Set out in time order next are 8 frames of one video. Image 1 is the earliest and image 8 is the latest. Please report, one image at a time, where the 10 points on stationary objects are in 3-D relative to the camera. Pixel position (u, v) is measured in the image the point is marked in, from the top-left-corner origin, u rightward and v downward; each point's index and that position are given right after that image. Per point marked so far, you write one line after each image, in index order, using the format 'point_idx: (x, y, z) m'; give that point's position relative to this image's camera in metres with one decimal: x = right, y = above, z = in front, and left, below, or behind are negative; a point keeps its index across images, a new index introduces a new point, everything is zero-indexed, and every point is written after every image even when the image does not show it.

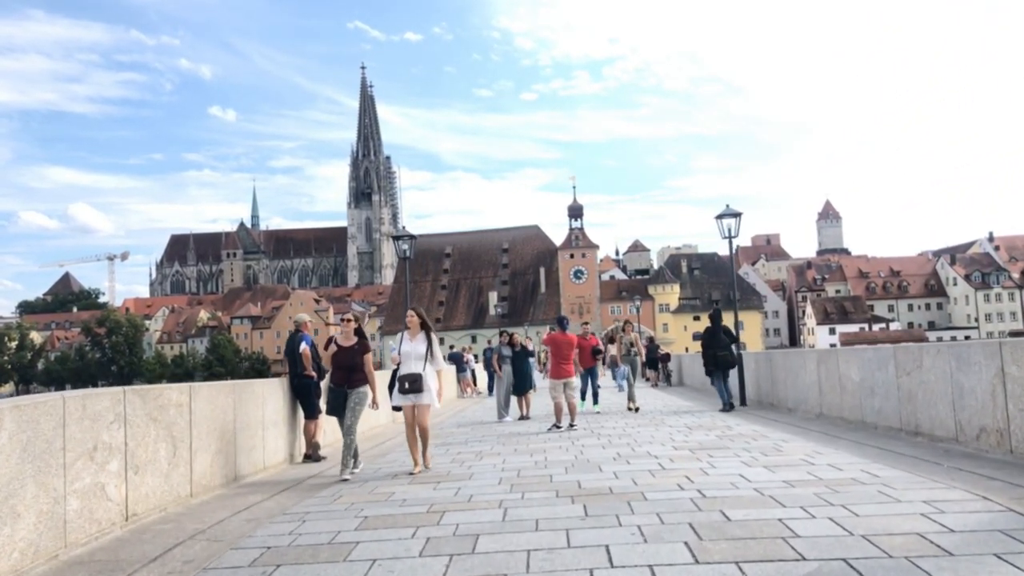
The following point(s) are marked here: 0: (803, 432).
0: (+3.7, -1.8, +11.7) m
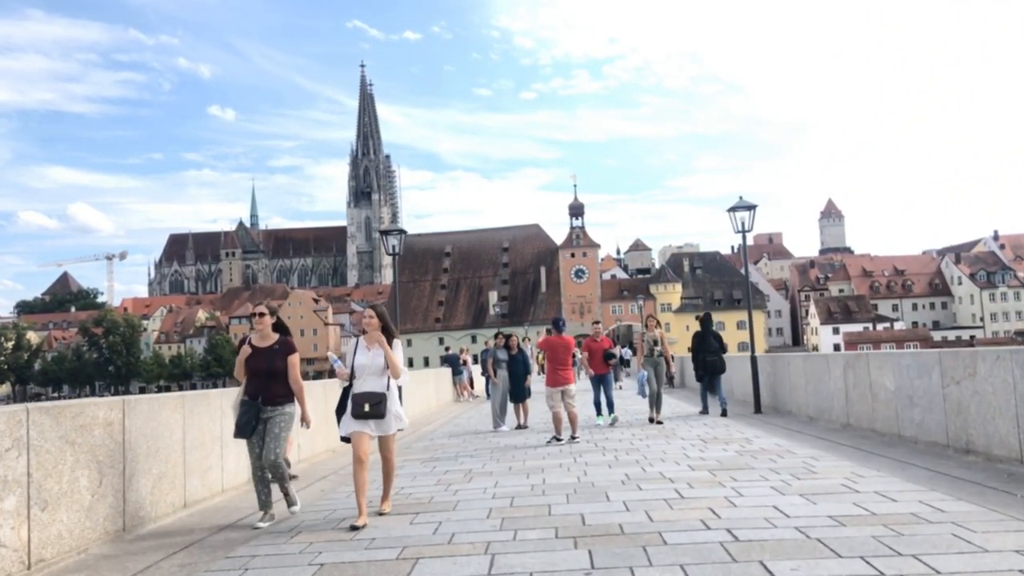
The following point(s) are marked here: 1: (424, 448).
0: (+3.6, -1.8, +10.4) m
1: (-1.2, -2.3, +13.3) m
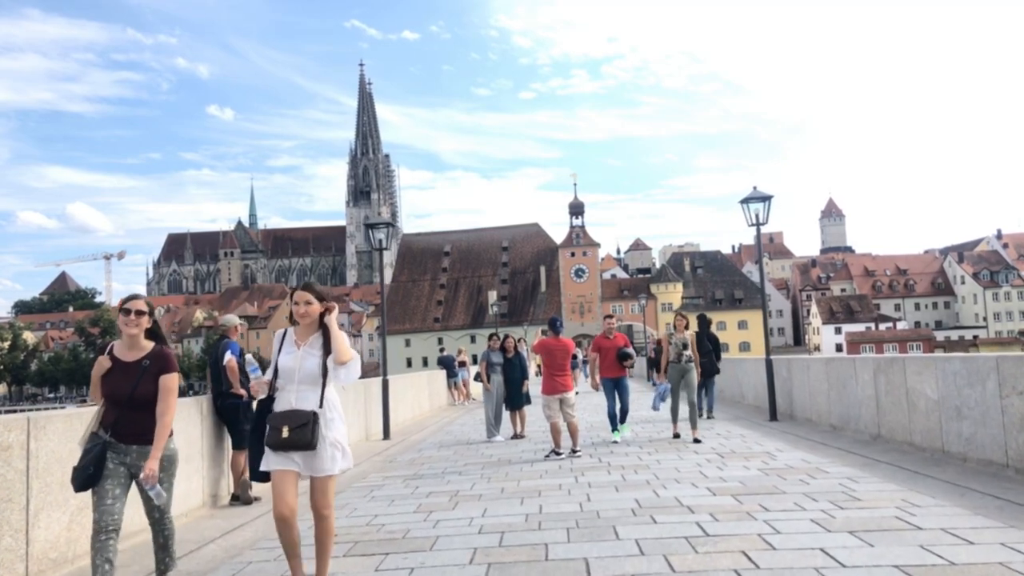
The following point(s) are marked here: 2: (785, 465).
0: (+3.5, -1.8, +9.2) m
1: (-1.3, -2.3, +12.0) m
2: (+2.8, -1.8, +9.5) m
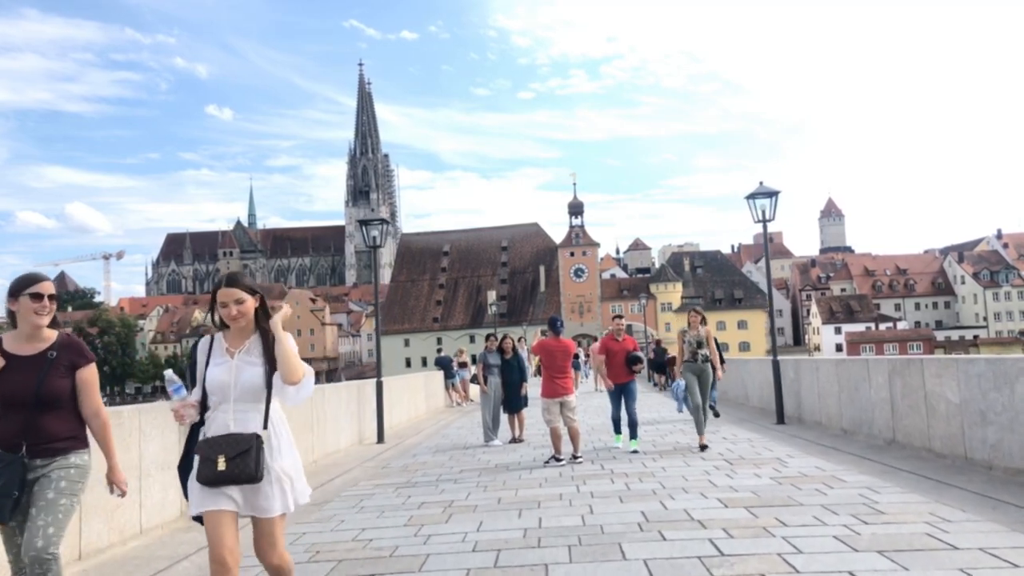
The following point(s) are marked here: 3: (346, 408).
0: (+3.5, -1.7, +8.7) m
1: (-1.3, -2.2, +11.5) m
2: (+2.8, -1.8, +8.9) m
3: (-2.6, -1.9, +14.5) m
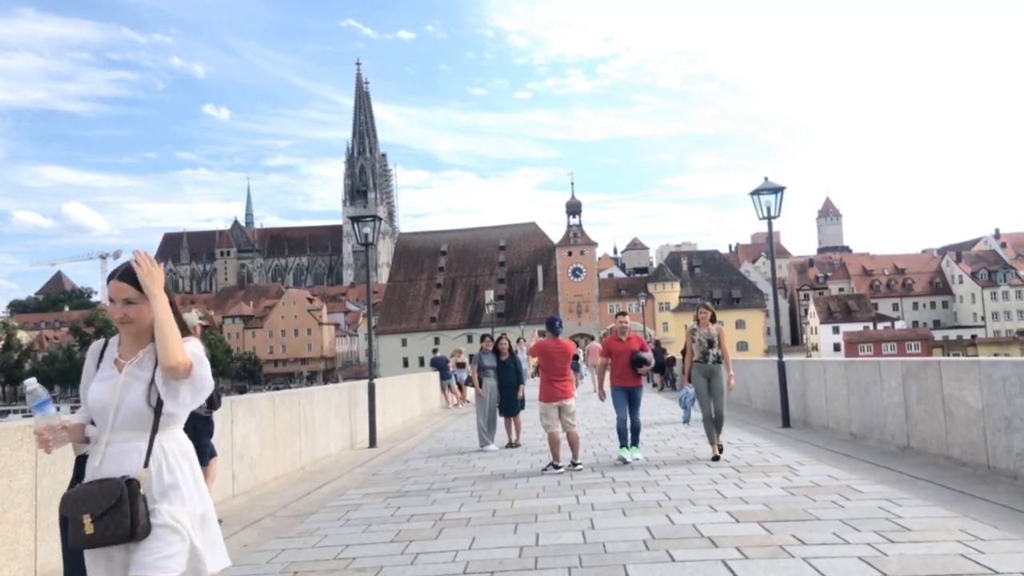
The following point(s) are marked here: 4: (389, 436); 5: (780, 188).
0: (+3.5, -1.7, +8.2) m
1: (-1.3, -2.2, +11.0) m
2: (+2.7, -1.8, +8.4) m
3: (-2.7, -1.9, +14.0) m
4: (-2.3, -2.7, +17.1) m
5: (+4.3, +1.6, +14.7) m
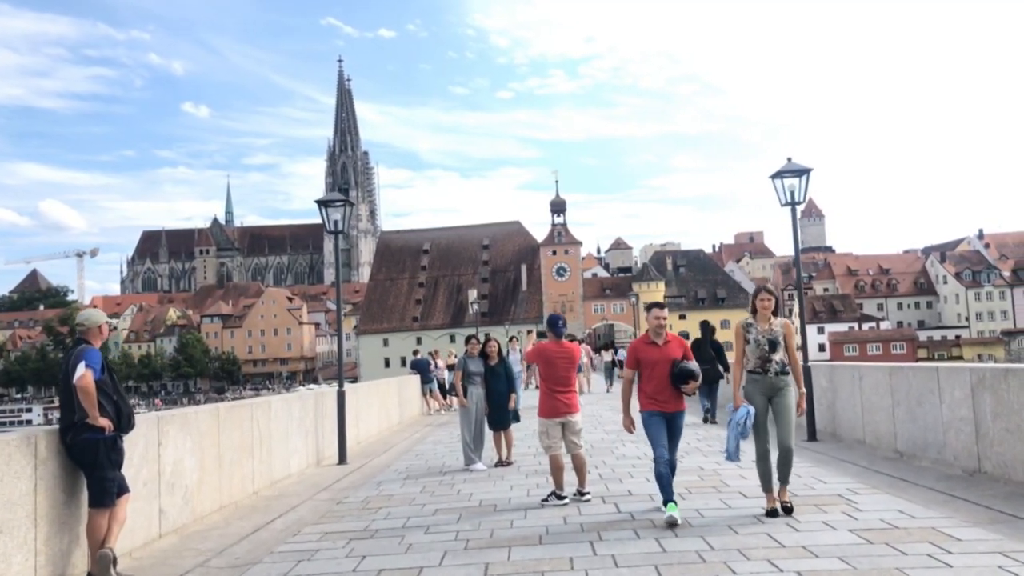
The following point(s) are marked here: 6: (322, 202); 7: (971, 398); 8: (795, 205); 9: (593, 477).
0: (+3.5, -1.7, +6.5) m
1: (-1.4, -2.1, +9.2) m
2: (+2.7, -1.7, +6.7) m
3: (-2.8, -1.8, +12.1) m
4: (-2.5, -2.7, +15.3) m
5: (+4.1, +1.6, +13.0) m
6: (-2.9, +1.3, +14.0) m
7: (+4.3, -1.0, +8.7) m
8: (+4.0, +1.2, +13.1) m
9: (+0.8, -2.0, +9.8) m
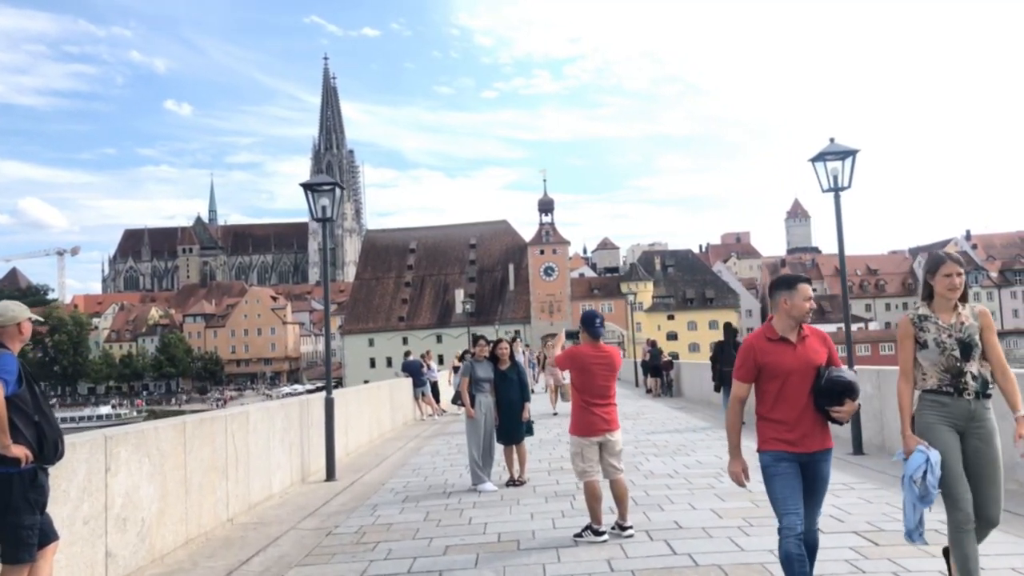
0: (+3.7, -1.6, +5.1) m
1: (-1.2, -2.1, +7.7) m
2: (+2.9, -1.6, +5.3) m
3: (-2.7, -1.7, +10.7) m
4: (-2.4, -2.6, +13.8) m
5: (+4.2, +1.7, +11.6) m
6: (-2.7, +1.3, +12.5) m
7: (+4.5, -1.0, +7.3) m
8: (+4.1, +1.2, +11.7) m
9: (+1.0, -1.9, +8.4) m
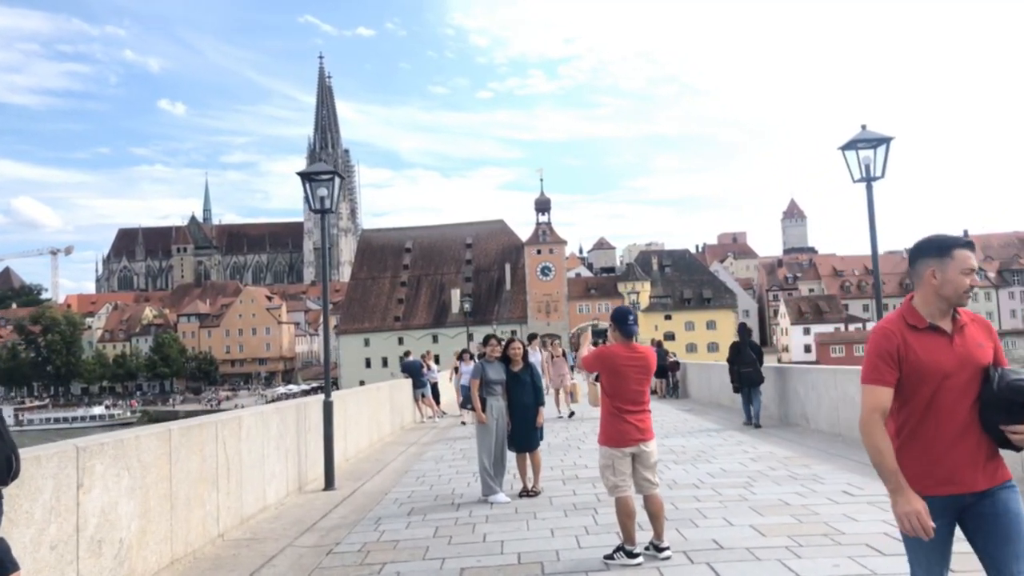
0: (+3.8, -1.6, +4.4) m
1: (-1.1, -2.0, +7.0) m
2: (+3.1, -1.6, +4.6) m
3: (-2.5, -1.7, +9.9) m
4: (-2.3, -2.5, +13.1) m
5: (+4.4, +1.7, +10.9) m
6: (-2.6, +1.4, +11.8) m
7: (+4.6, -0.9, +6.6) m
8: (+4.3, +1.3, +11.0) m
9: (+1.2, -1.9, +7.6) m
